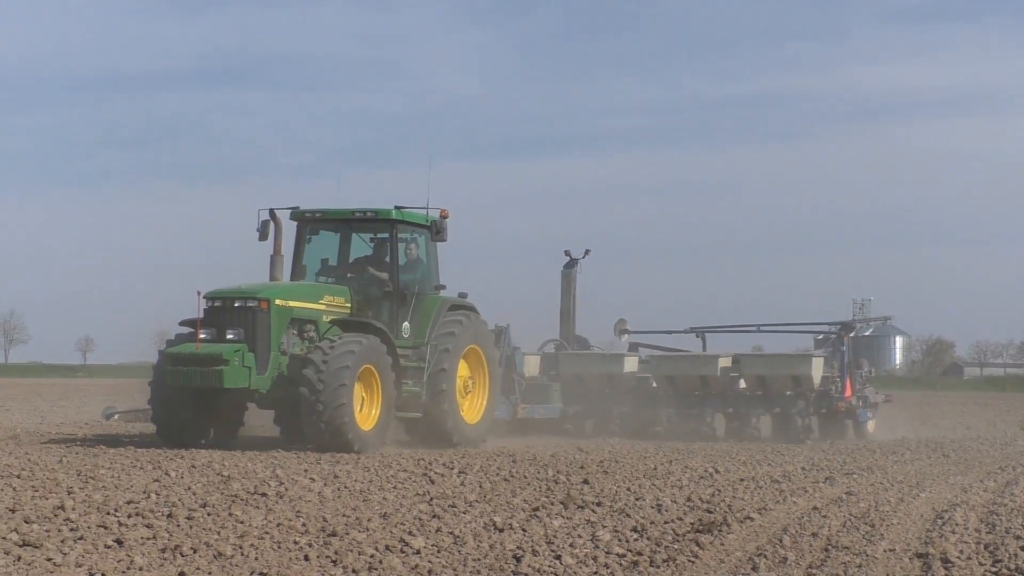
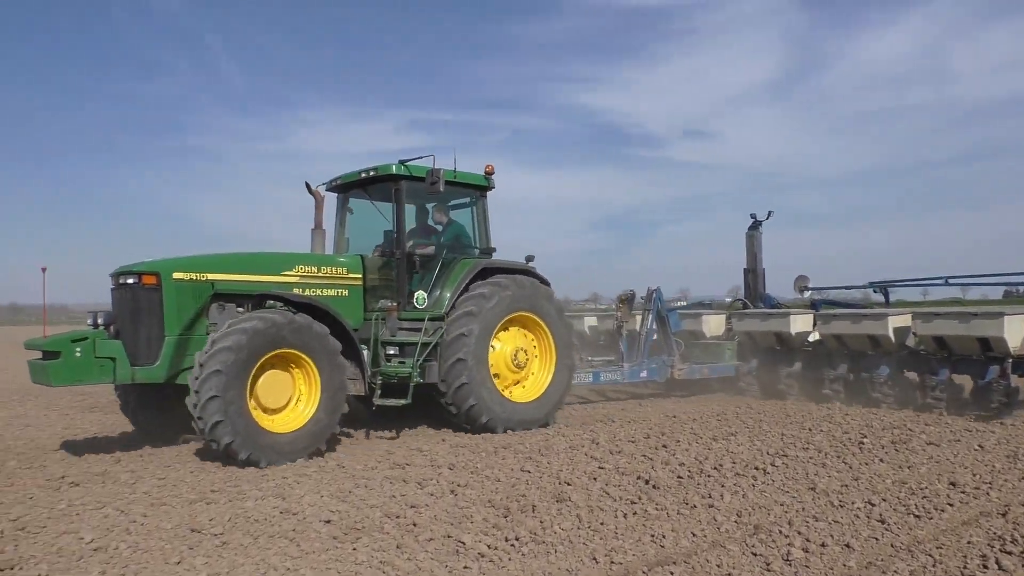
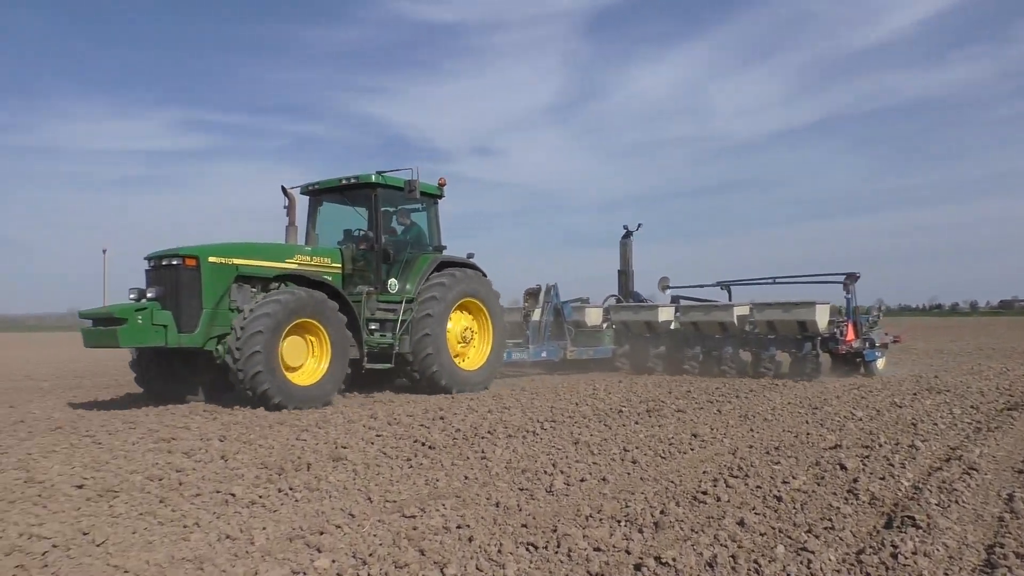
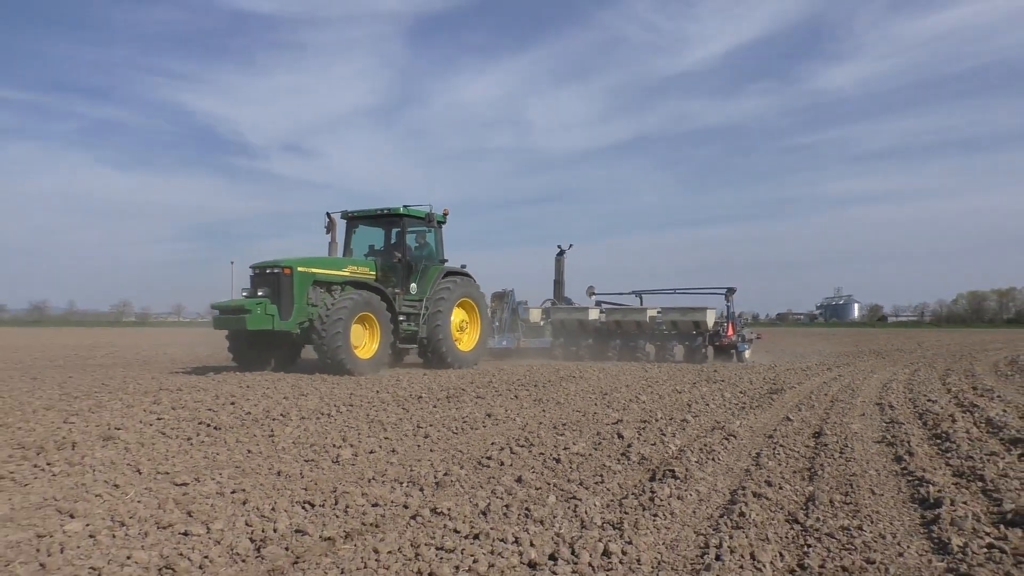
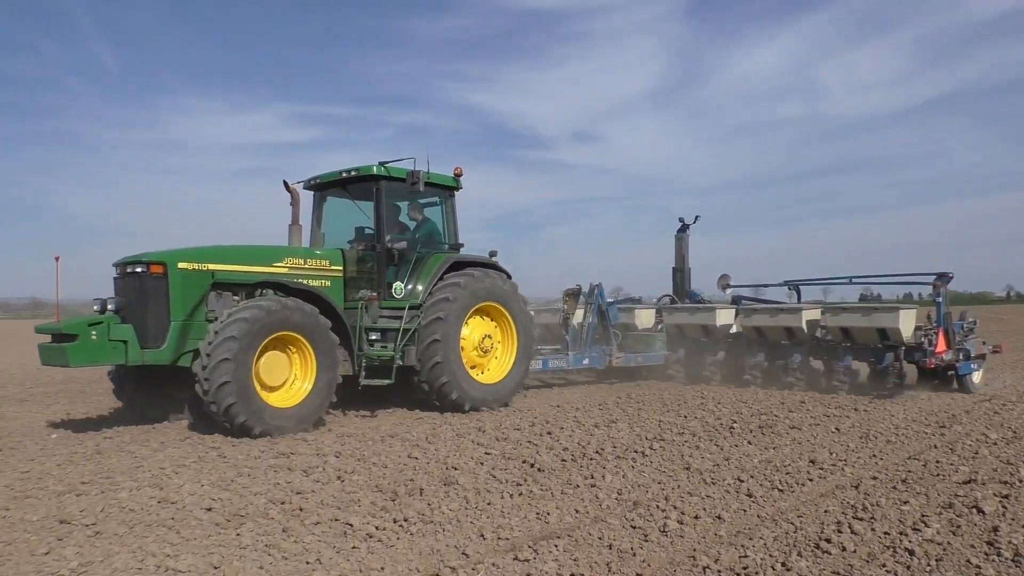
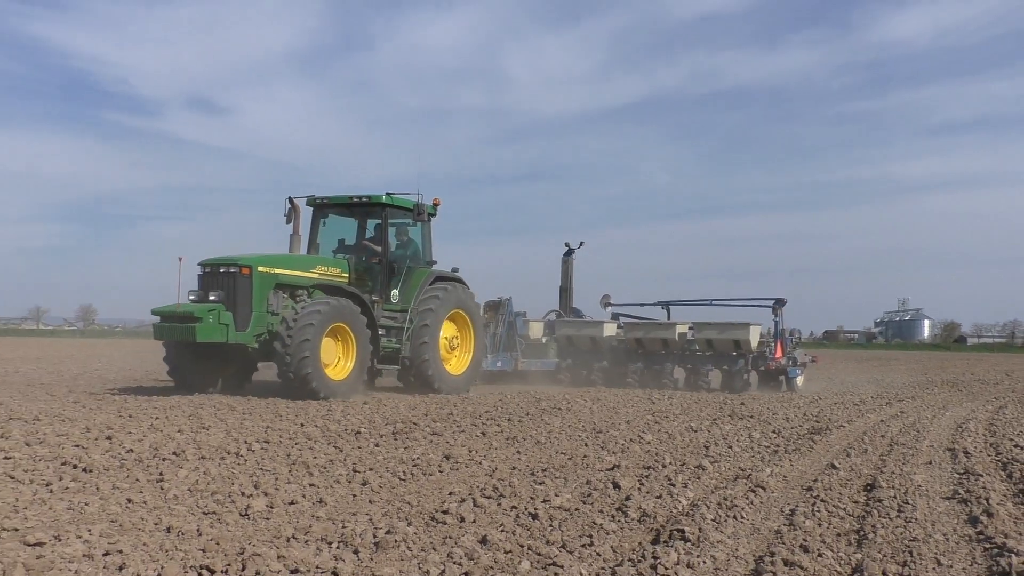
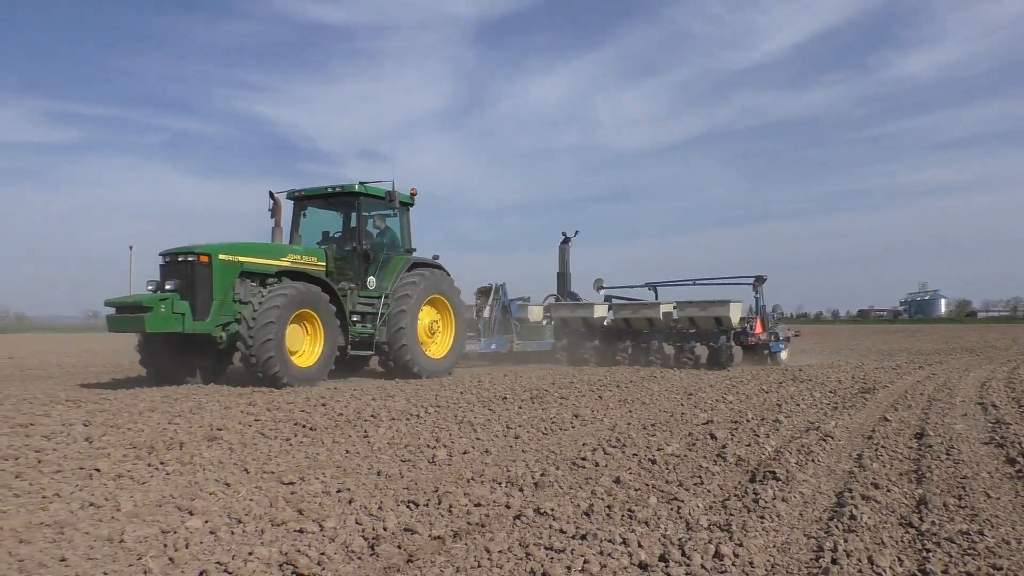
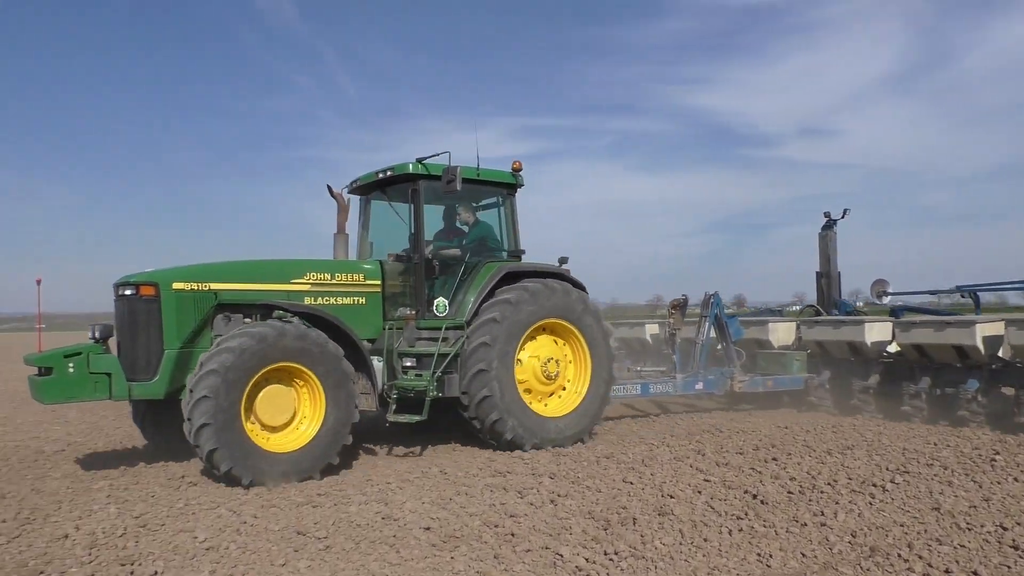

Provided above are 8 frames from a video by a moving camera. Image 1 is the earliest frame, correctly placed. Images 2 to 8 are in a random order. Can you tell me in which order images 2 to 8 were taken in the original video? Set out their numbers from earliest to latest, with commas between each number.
6, 4, 7, 3, 5, 2, 8
